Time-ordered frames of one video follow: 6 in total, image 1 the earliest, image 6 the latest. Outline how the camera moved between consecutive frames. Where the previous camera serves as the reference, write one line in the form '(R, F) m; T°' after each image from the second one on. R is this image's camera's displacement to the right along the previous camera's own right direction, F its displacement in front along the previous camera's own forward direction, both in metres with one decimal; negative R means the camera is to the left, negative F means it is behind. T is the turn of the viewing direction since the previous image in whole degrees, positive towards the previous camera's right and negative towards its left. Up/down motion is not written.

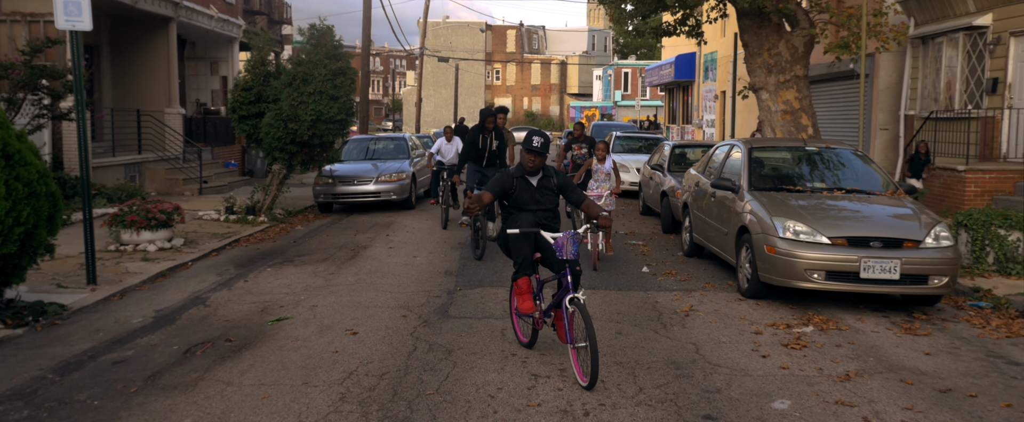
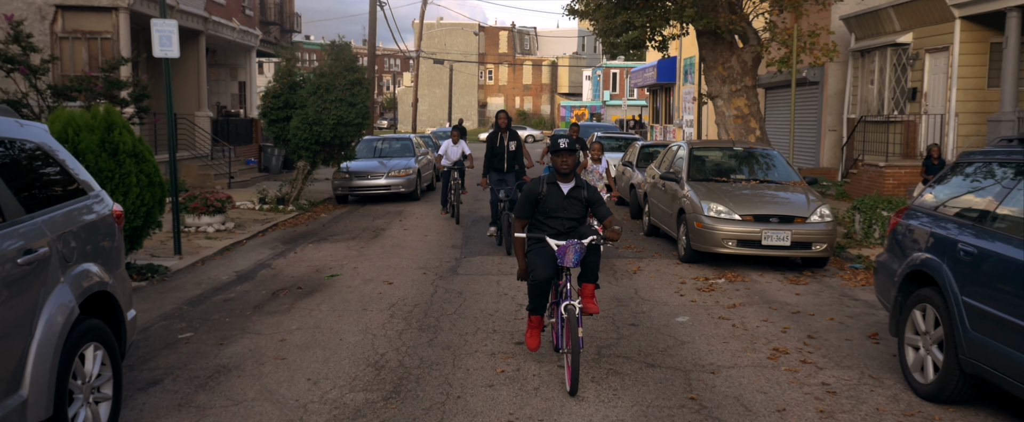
(0.0, -2.6) m; 0°
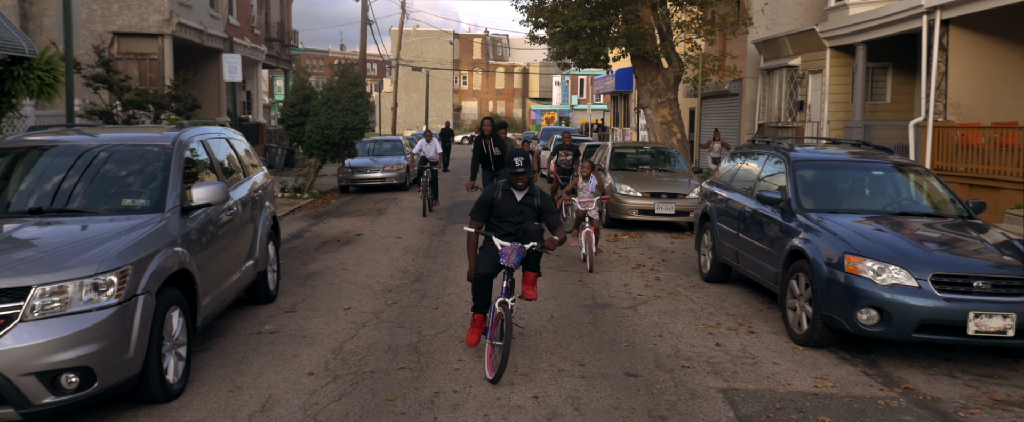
(+0.1, -4.4) m; +2°
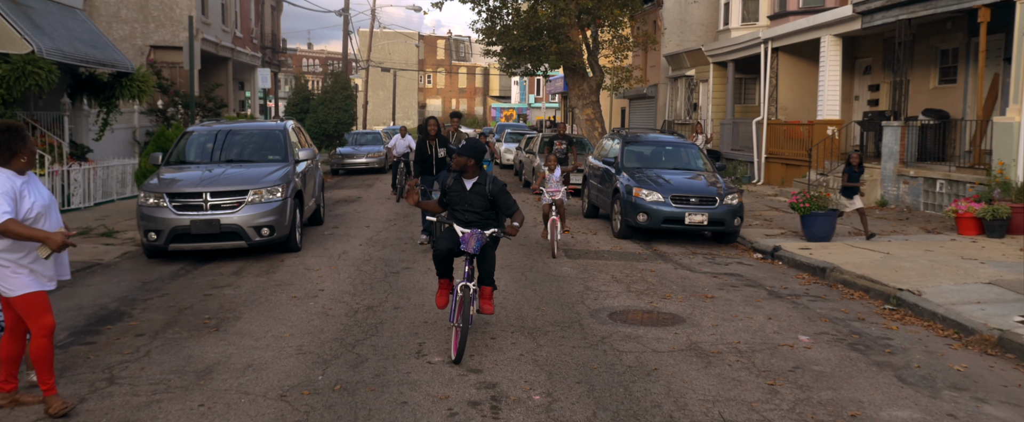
(+0.2, -6.0) m; +2°
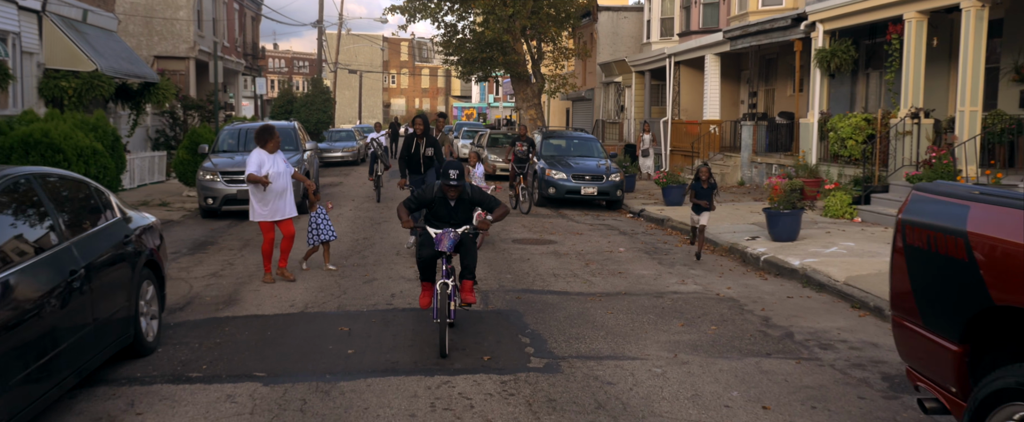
(+0.3, -4.9) m; +2°
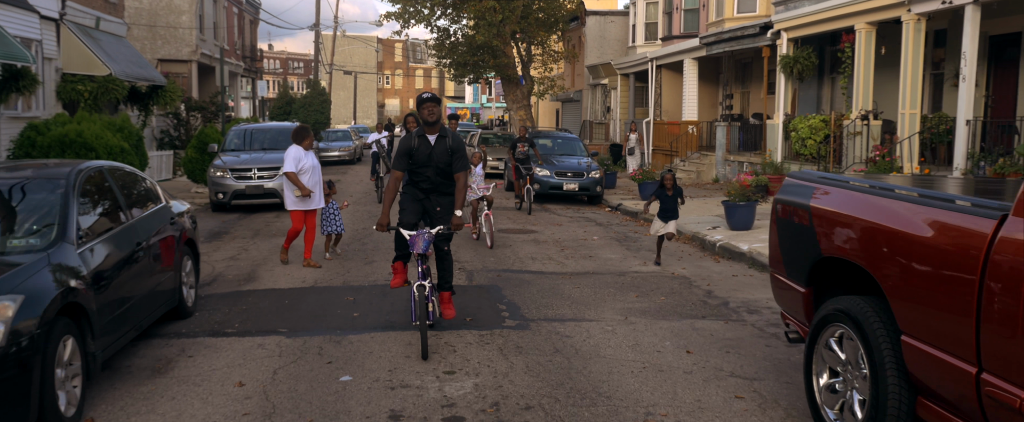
(+0.1, -1.3) m; 0°
